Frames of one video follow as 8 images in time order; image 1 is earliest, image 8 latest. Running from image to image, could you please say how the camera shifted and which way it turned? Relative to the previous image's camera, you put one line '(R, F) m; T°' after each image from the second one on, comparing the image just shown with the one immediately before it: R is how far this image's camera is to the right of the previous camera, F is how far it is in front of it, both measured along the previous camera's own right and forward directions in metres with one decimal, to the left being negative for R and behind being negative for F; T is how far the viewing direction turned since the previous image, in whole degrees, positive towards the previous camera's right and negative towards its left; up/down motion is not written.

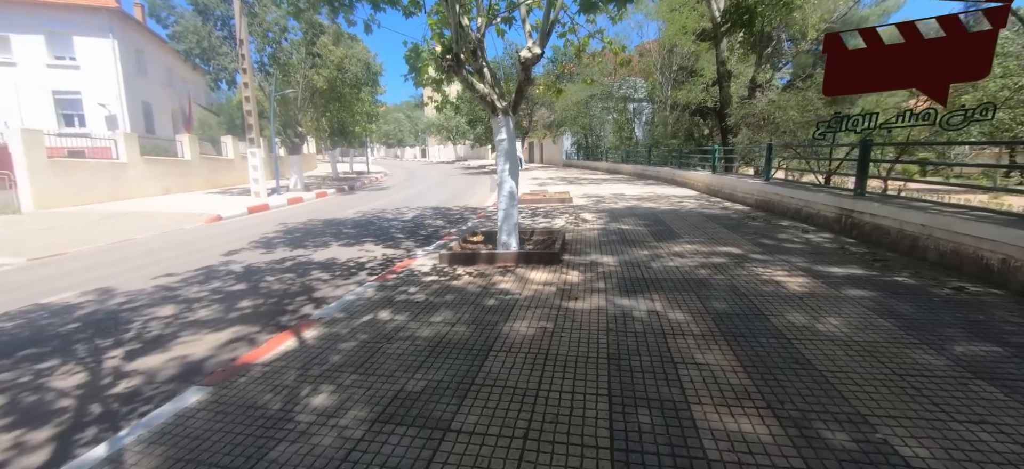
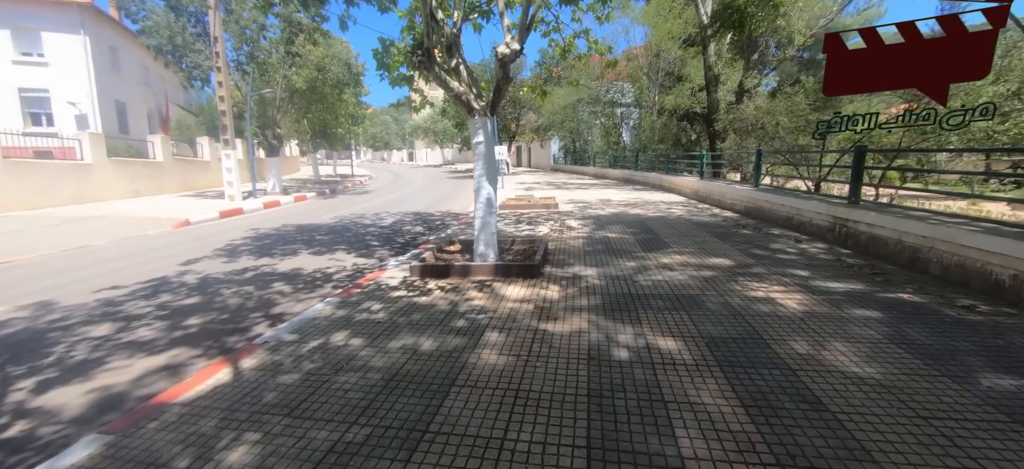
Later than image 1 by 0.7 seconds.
(+0.1, +0.4) m; +2°
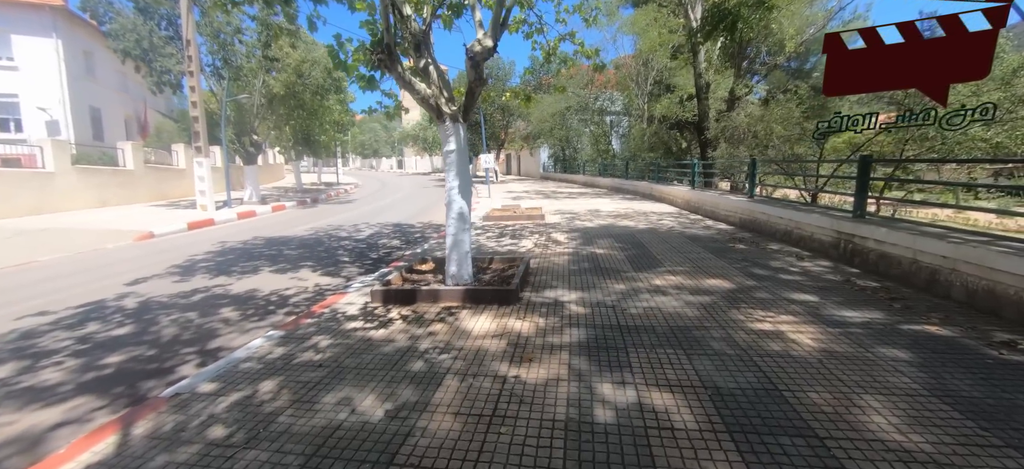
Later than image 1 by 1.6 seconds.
(+0.2, +0.5) m; +1°
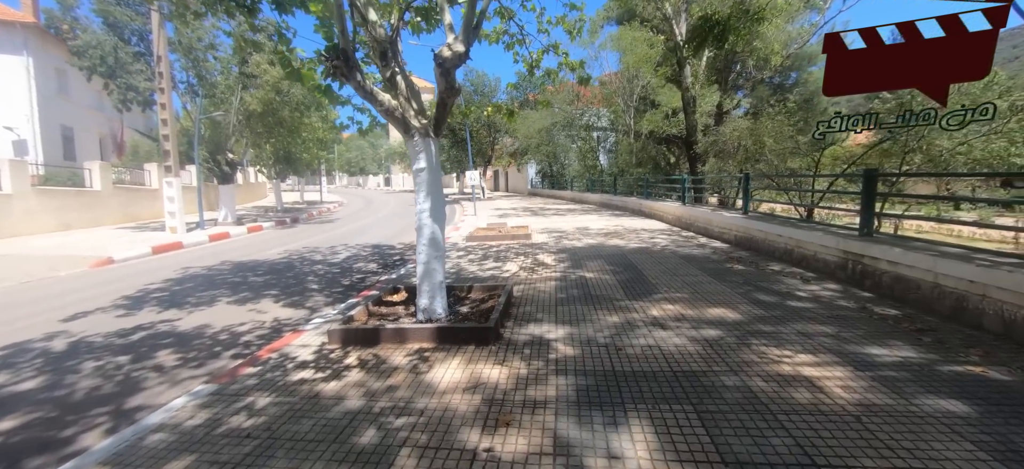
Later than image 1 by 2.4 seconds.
(+0.1, +0.5) m; +1°
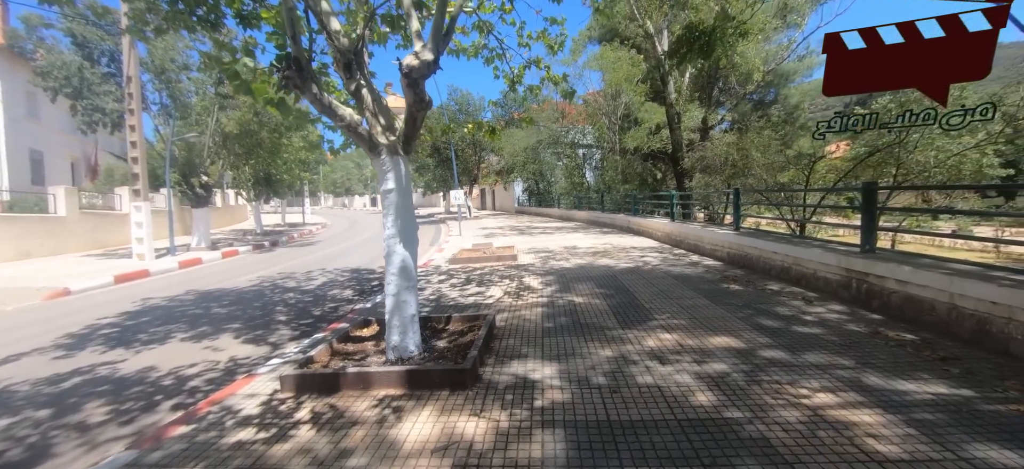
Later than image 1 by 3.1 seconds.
(+0.1, +0.4) m; +2°
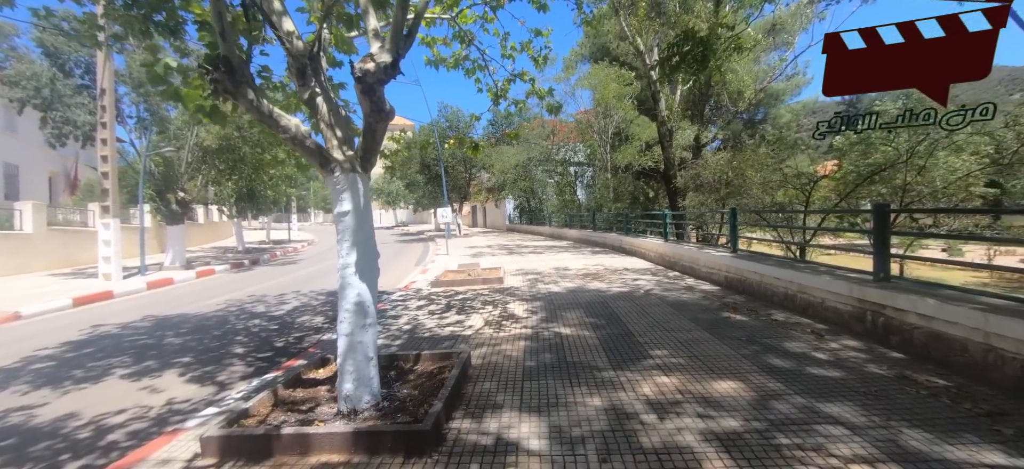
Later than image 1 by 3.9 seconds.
(+0.1, +0.5) m; +1°
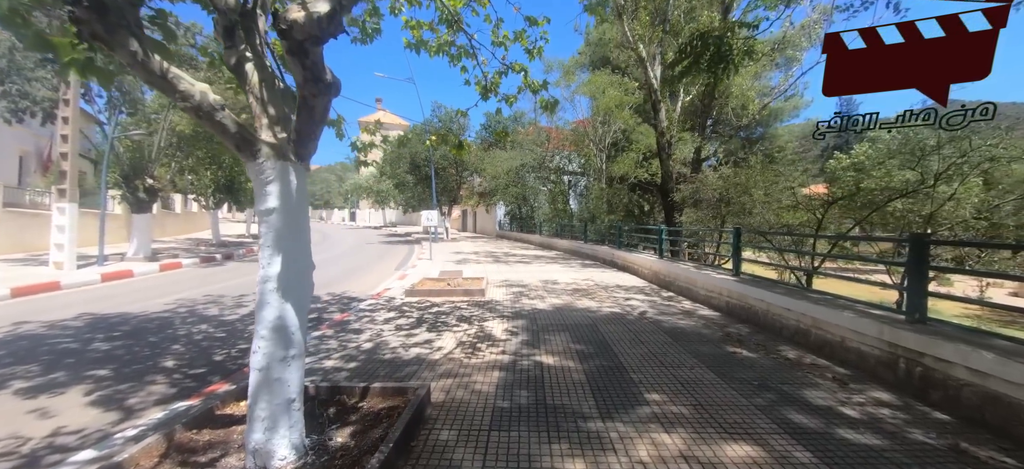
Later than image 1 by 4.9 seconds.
(+0.1, +0.6) m; +1°
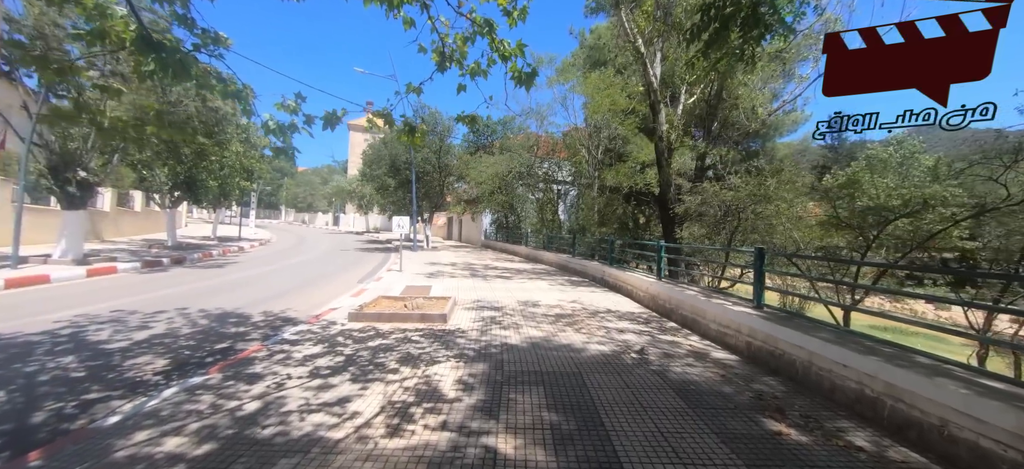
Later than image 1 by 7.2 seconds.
(+0.3, +1.3) m; +1°
